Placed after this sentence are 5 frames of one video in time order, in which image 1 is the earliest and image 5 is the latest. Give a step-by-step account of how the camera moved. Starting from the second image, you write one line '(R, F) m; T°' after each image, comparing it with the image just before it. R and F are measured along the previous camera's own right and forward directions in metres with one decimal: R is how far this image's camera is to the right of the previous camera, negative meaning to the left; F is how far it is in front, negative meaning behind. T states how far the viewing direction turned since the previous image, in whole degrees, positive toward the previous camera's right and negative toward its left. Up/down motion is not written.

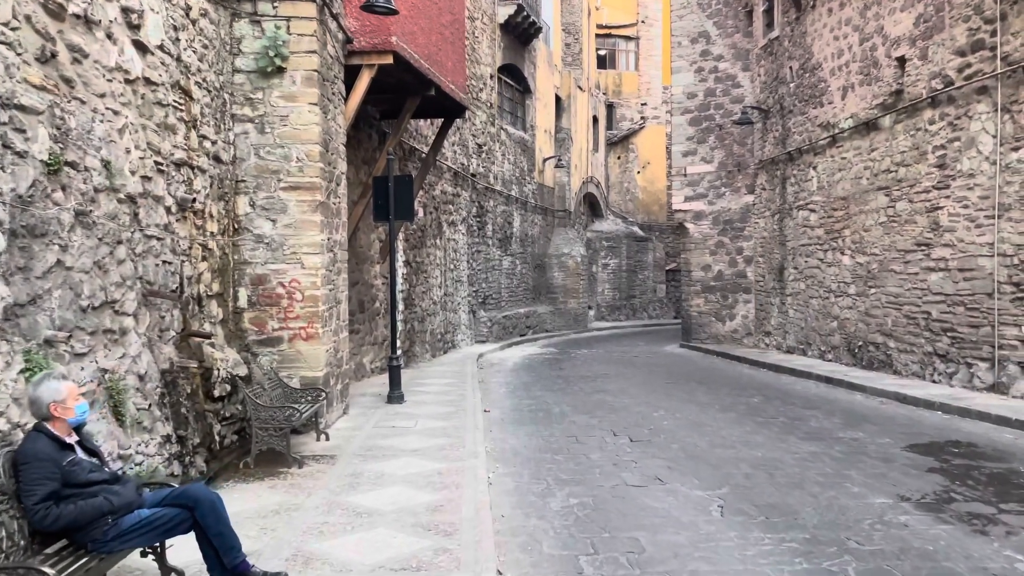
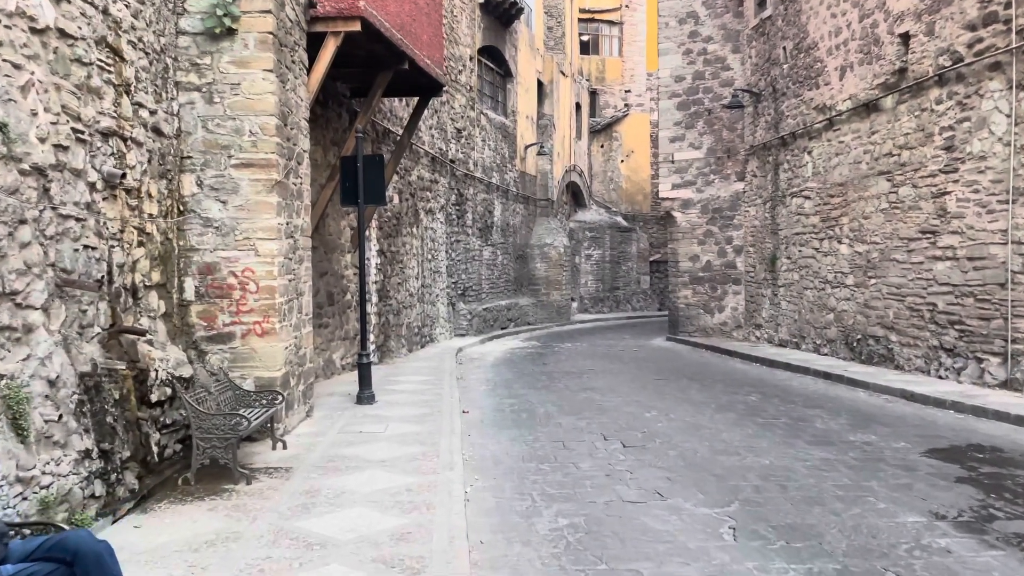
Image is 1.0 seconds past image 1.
(0.0, +0.6) m; +1°
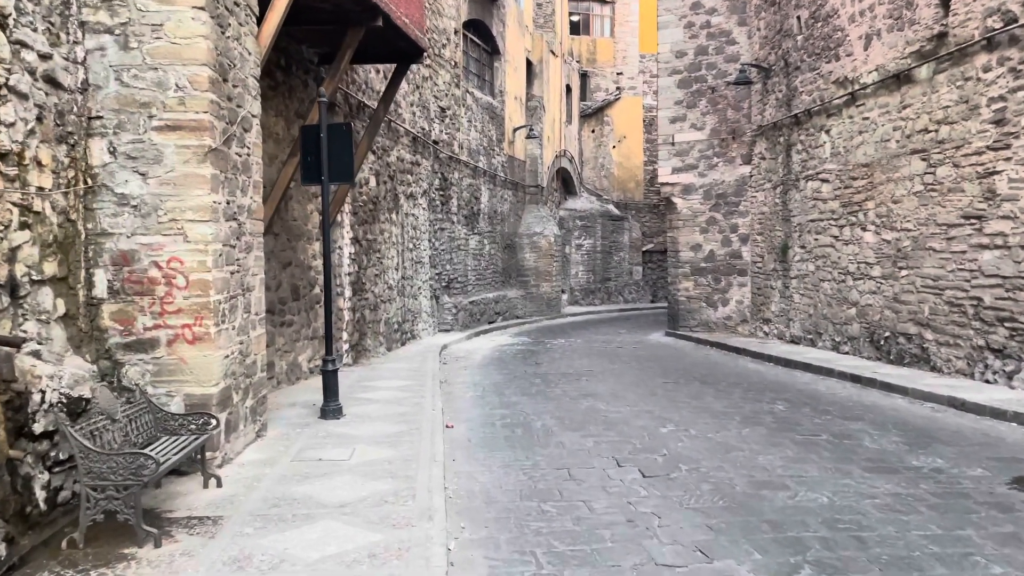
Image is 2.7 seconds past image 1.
(-0.1, +1.1) m; +1°
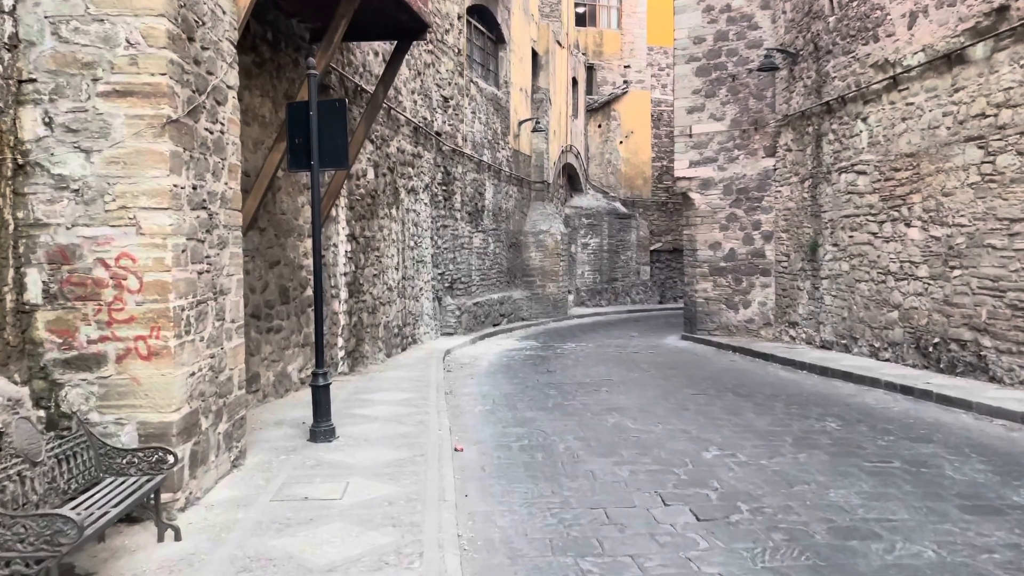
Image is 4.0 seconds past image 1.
(-0.1, +0.8) m; 0°
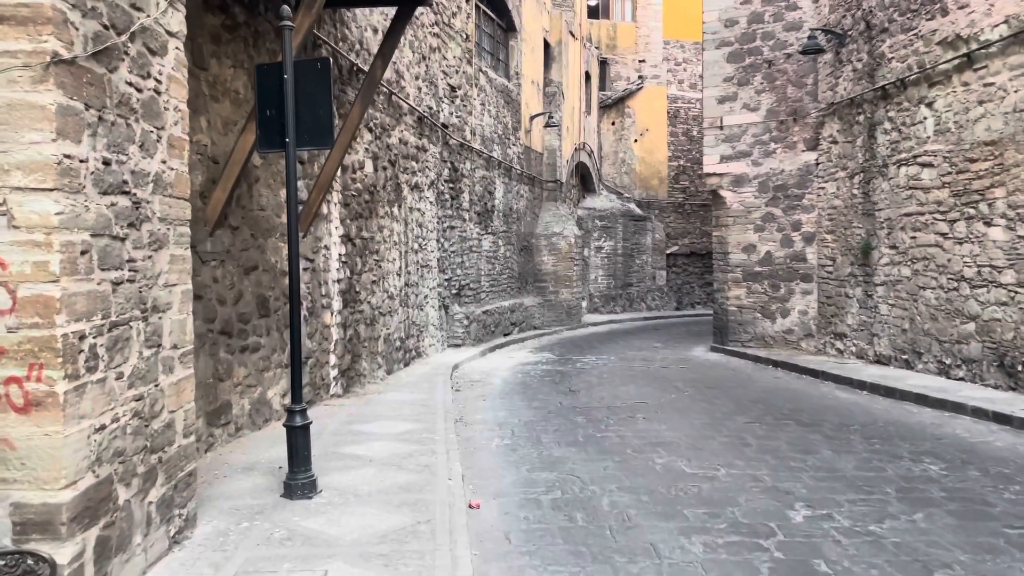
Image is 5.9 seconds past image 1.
(-0.1, +1.2) m; 0°
